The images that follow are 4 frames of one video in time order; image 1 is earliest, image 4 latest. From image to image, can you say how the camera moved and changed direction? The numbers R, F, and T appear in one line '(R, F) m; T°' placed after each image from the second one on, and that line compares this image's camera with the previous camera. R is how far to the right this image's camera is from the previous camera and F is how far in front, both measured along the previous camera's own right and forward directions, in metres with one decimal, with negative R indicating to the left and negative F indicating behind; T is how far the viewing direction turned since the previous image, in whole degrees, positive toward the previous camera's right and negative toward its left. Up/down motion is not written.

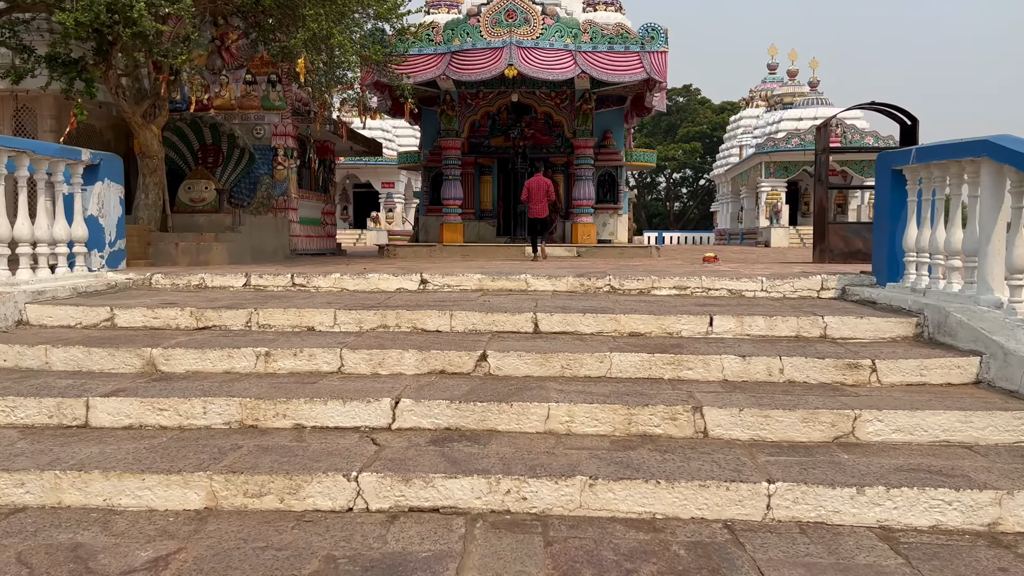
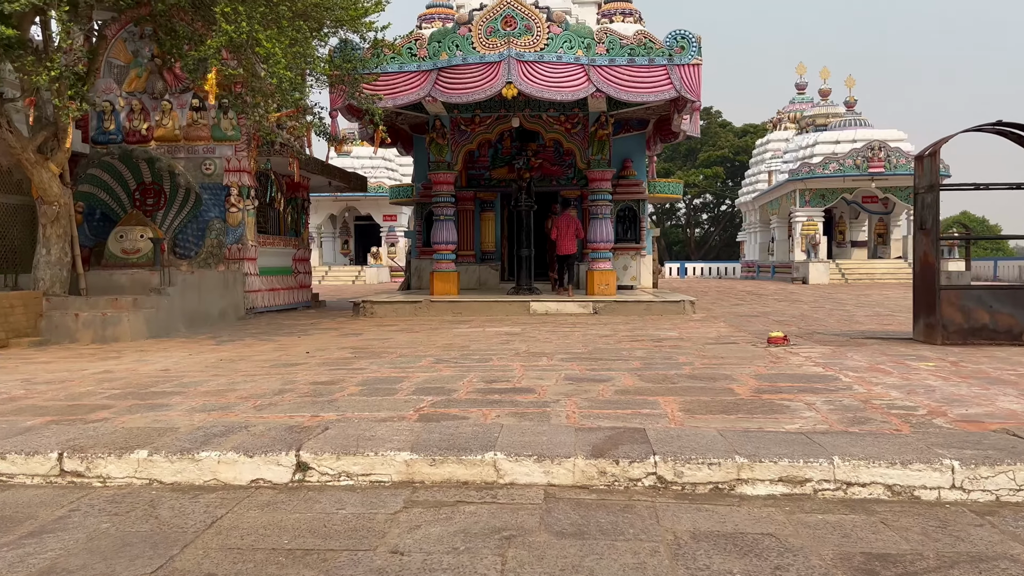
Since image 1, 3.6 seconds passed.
(+0.2, +2.4) m; -1°
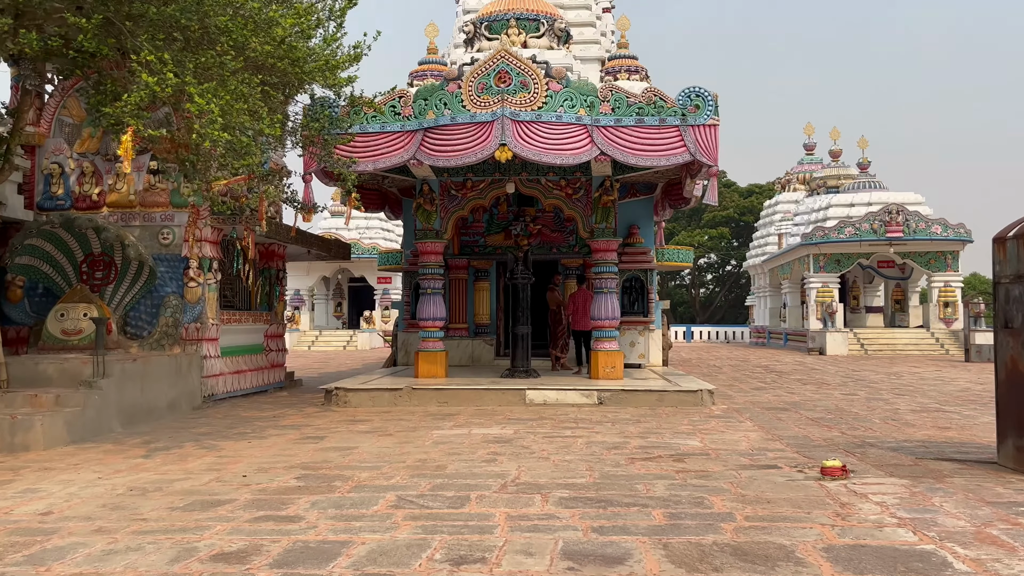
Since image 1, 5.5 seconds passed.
(+0.1, +1.3) m; 0°
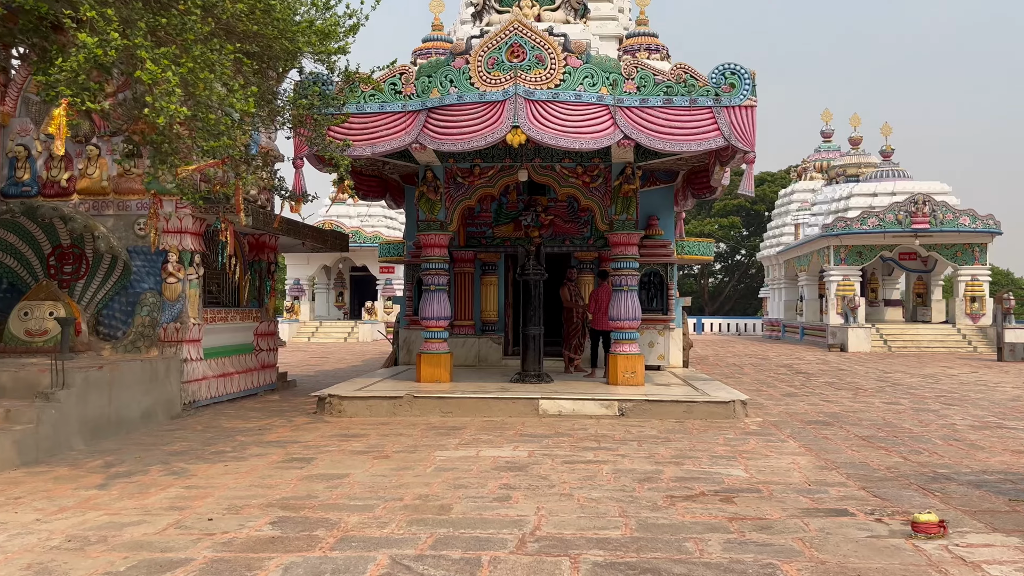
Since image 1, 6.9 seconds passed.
(-0.1, +1.0) m; 0°
